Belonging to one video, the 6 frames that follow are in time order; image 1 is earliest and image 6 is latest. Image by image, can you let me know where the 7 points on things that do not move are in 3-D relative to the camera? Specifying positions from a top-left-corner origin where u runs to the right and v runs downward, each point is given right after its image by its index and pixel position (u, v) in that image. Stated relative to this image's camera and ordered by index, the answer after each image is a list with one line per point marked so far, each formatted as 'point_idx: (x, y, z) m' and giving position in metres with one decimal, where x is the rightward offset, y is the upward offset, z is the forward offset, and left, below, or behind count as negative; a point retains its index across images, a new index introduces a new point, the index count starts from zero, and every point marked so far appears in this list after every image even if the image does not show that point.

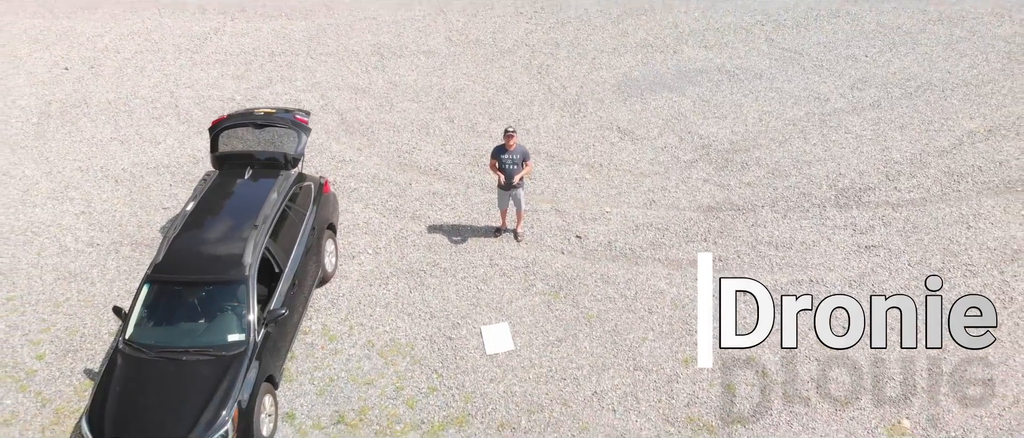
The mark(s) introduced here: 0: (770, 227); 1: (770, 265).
0: (+3.4, -0.1, +8.3) m
1: (+3.2, -0.6, +7.8) m
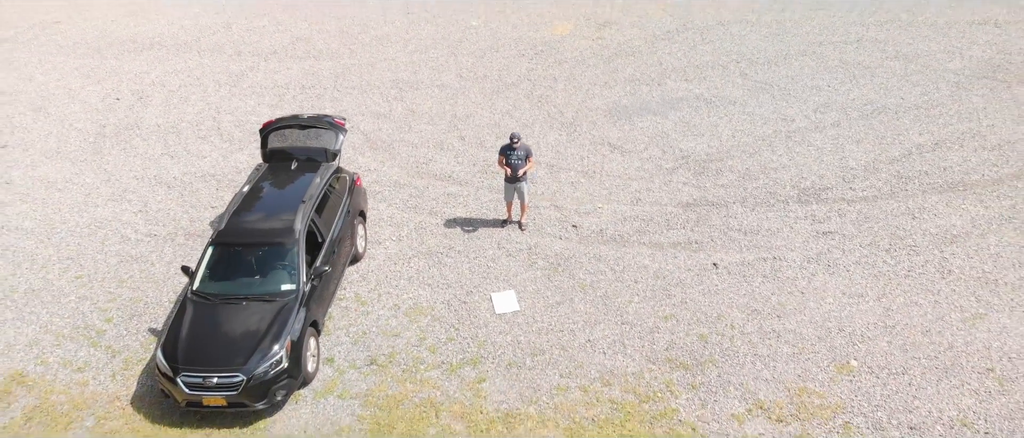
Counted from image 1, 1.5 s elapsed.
0: (+3.5, 0.0, +9.6) m
1: (+3.3, -0.4, +9.0) m
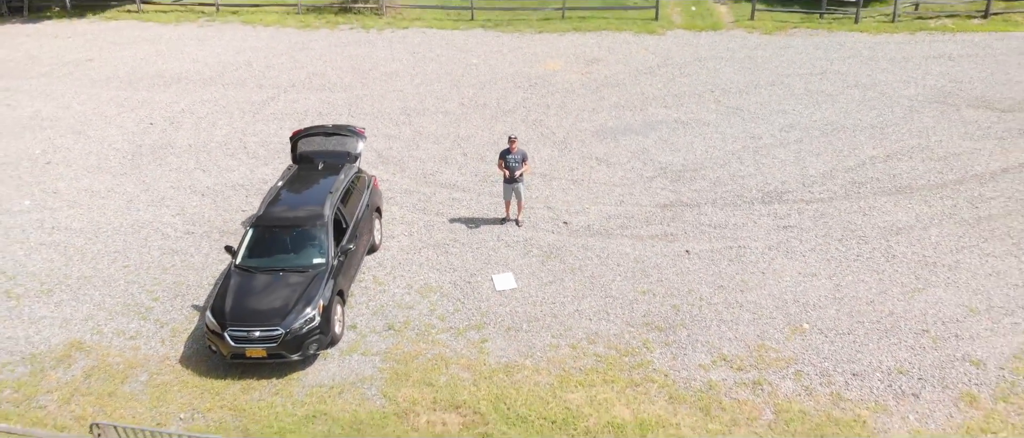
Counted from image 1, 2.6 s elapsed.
0: (+3.4, +0.1, +10.9) m
1: (+3.2, -0.3, +10.3) m
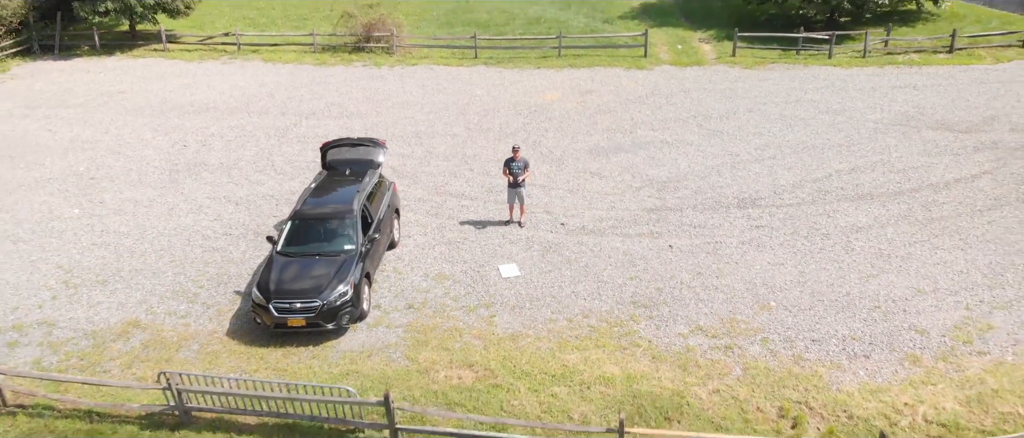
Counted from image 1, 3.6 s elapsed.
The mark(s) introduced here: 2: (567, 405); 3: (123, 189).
0: (+3.5, 0.0, +12.2) m
1: (+3.3, -0.3, +11.6) m
2: (+0.7, -2.3, +7.9) m
3: (-8.7, +0.7, +14.1) m
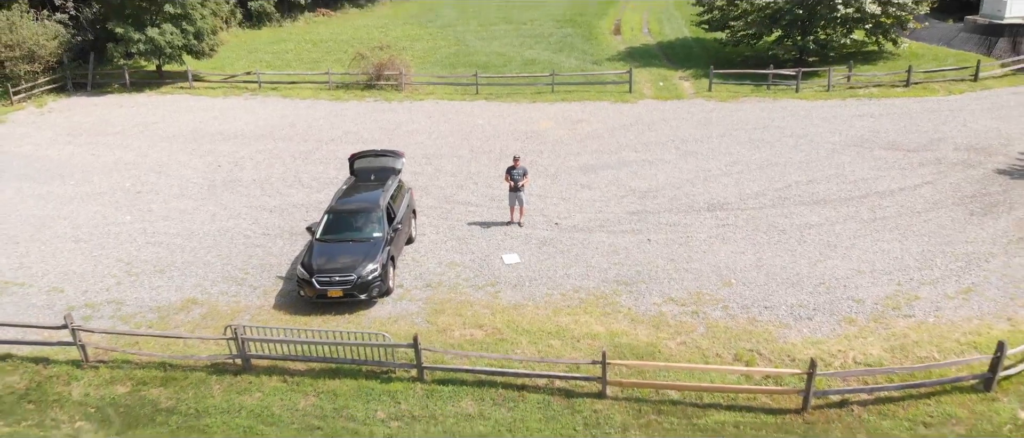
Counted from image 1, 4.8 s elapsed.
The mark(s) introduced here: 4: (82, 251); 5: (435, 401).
0: (+3.5, 0.0, +14.1) m
1: (+3.3, -0.3, +13.4) m
2: (+0.7, -2.0, +9.6) m
3: (-8.7, +0.5, +15.9) m
4: (-9.2, -0.7, +13.5) m
5: (-1.1, -2.5, +8.8) m
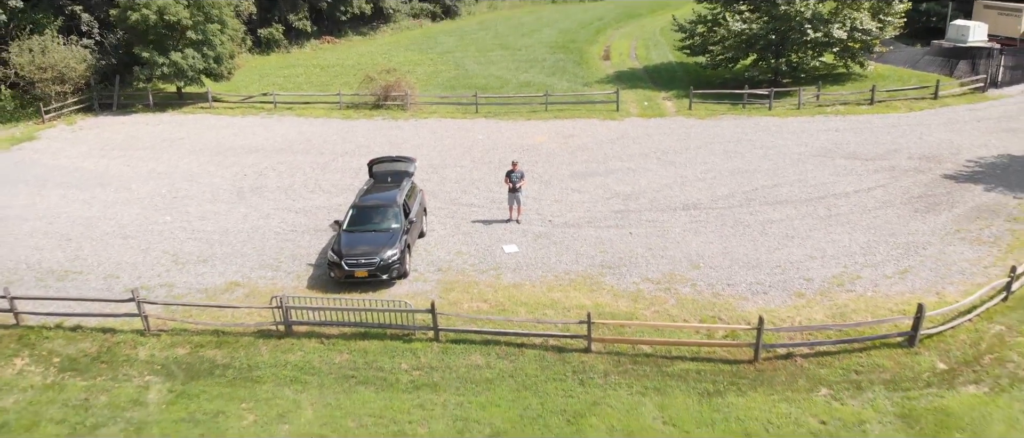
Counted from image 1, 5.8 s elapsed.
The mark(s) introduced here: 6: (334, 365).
0: (+3.5, +0.1, +15.9) m
1: (+3.3, -0.2, +15.3) m
2: (+0.8, -1.8, +11.3) m
3: (-8.7, +0.4, +17.7) m
4: (-9.2, -0.7, +15.2) m
5: (-1.1, -2.3, +10.5) m
6: (-2.9, -2.4, +10.5) m
